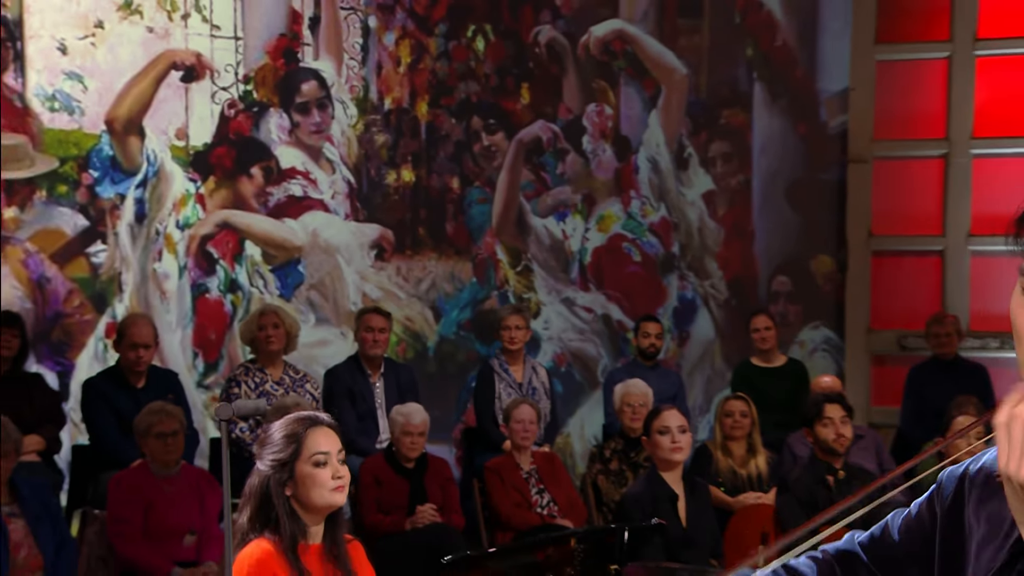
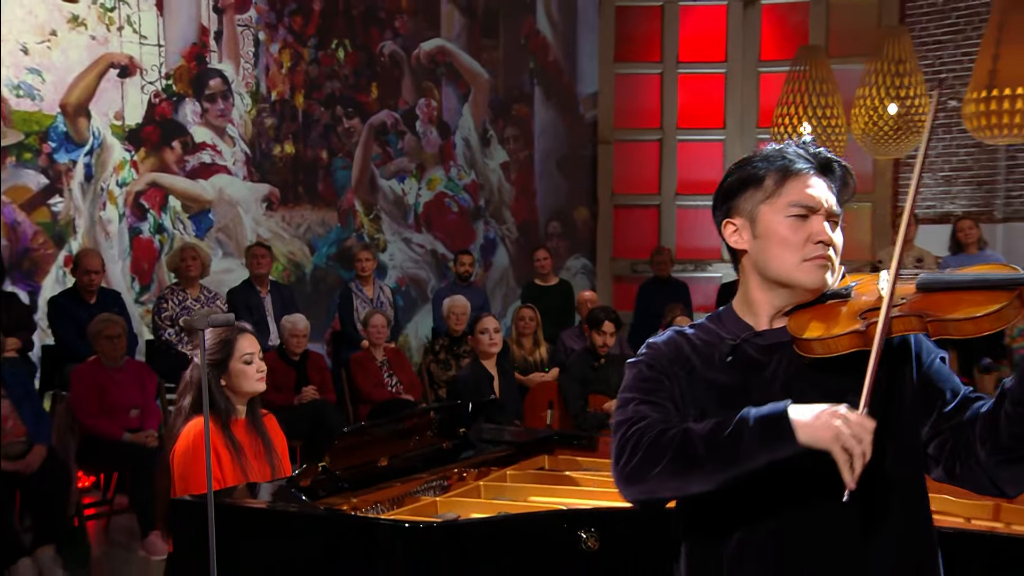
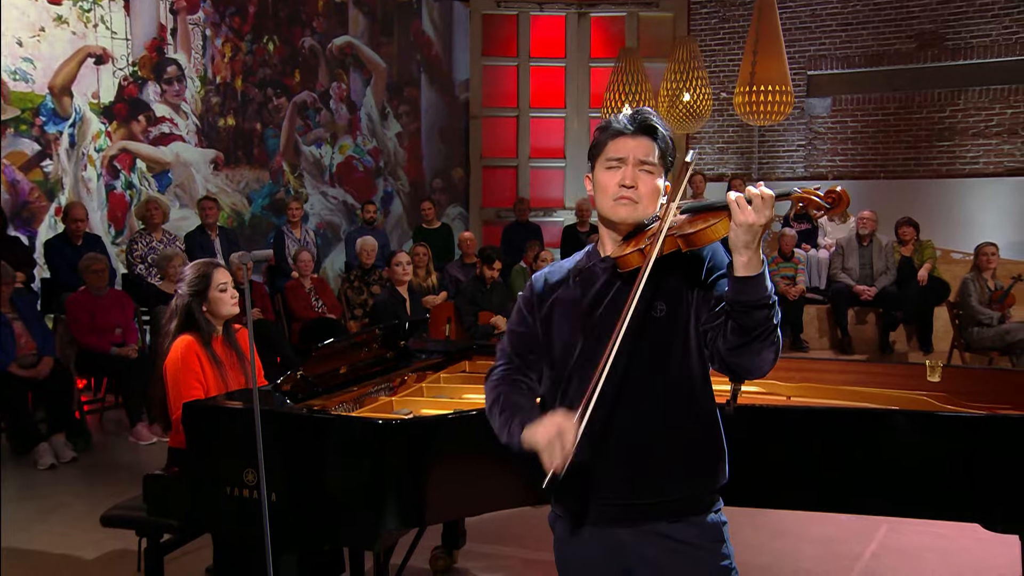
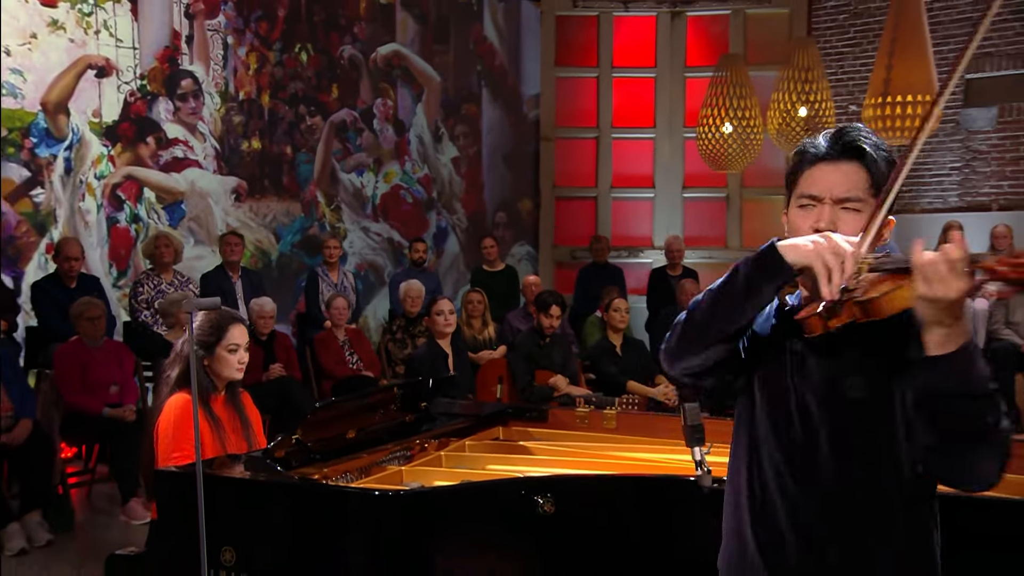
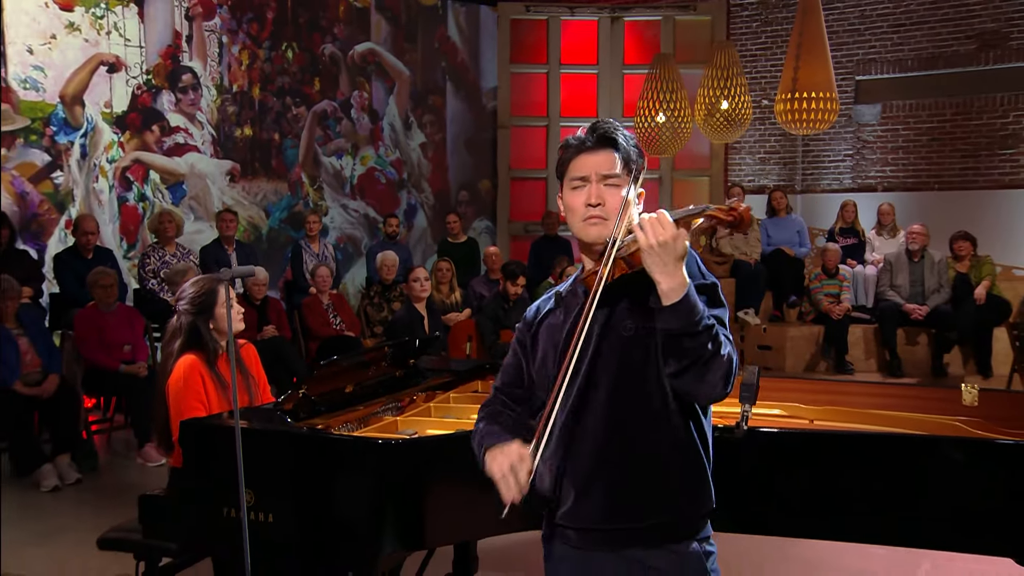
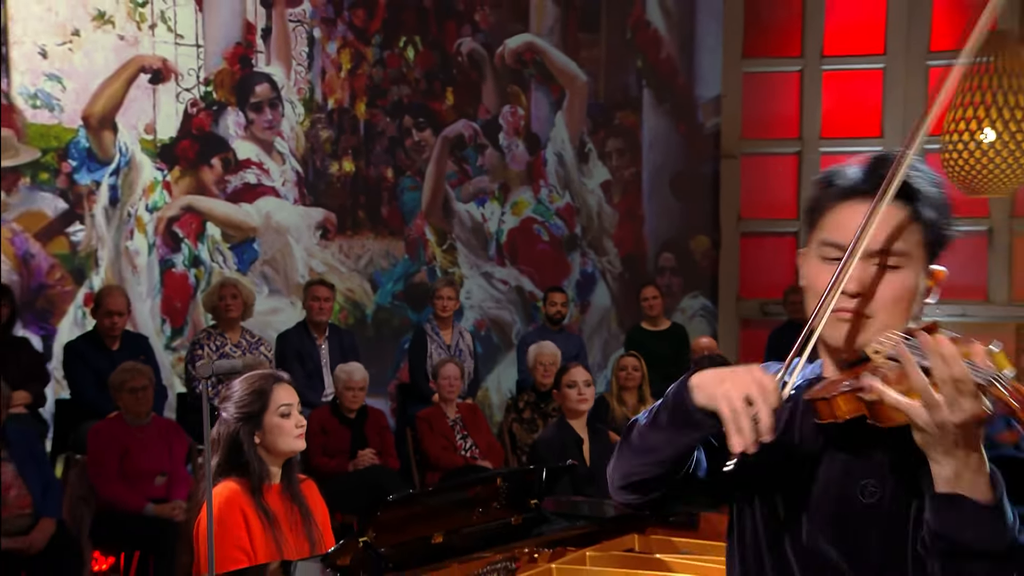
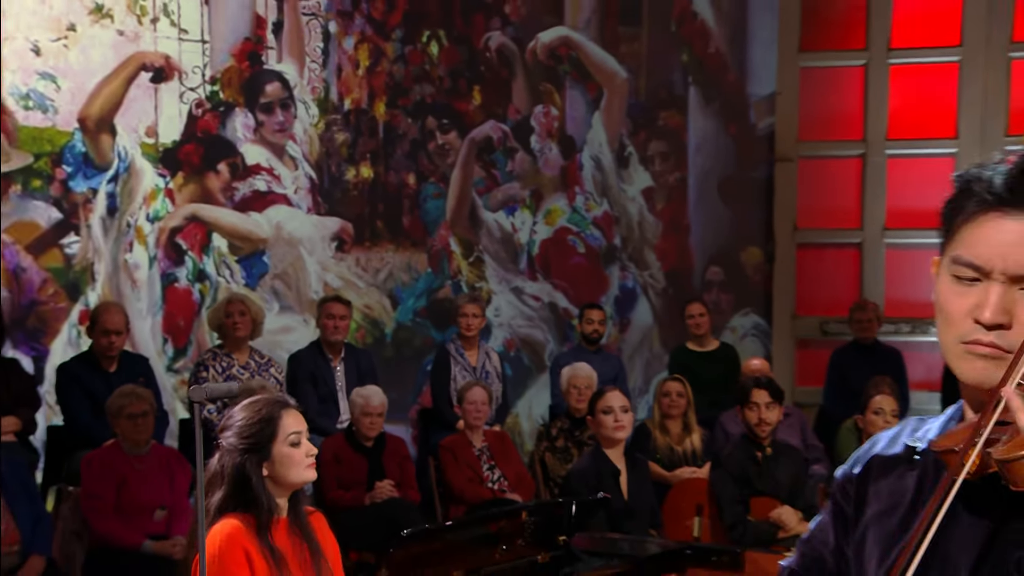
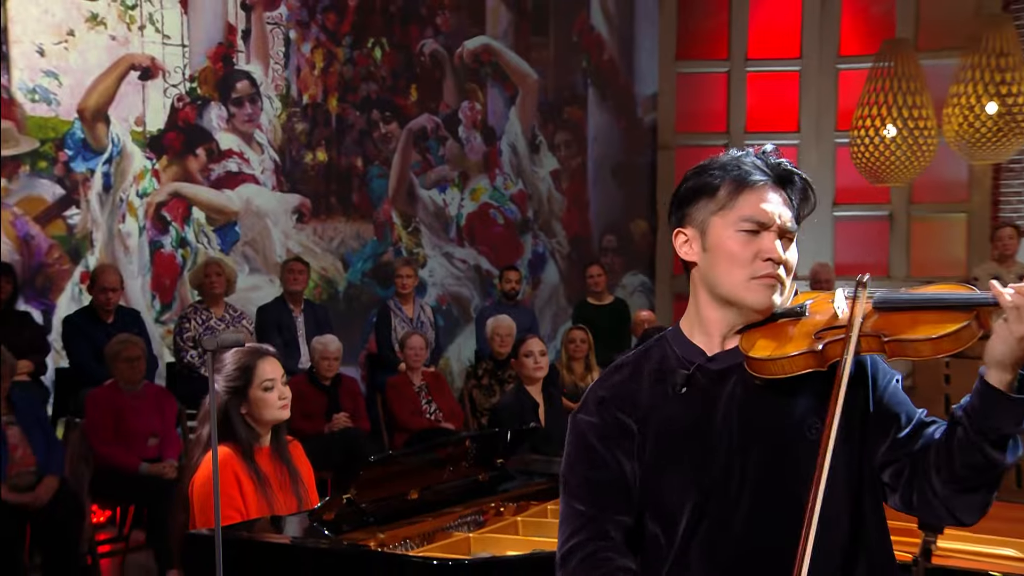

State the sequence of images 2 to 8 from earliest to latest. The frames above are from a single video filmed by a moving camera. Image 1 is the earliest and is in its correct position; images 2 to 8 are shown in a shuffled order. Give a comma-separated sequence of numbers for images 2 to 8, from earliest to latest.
7, 6, 8, 2, 4, 5, 3
